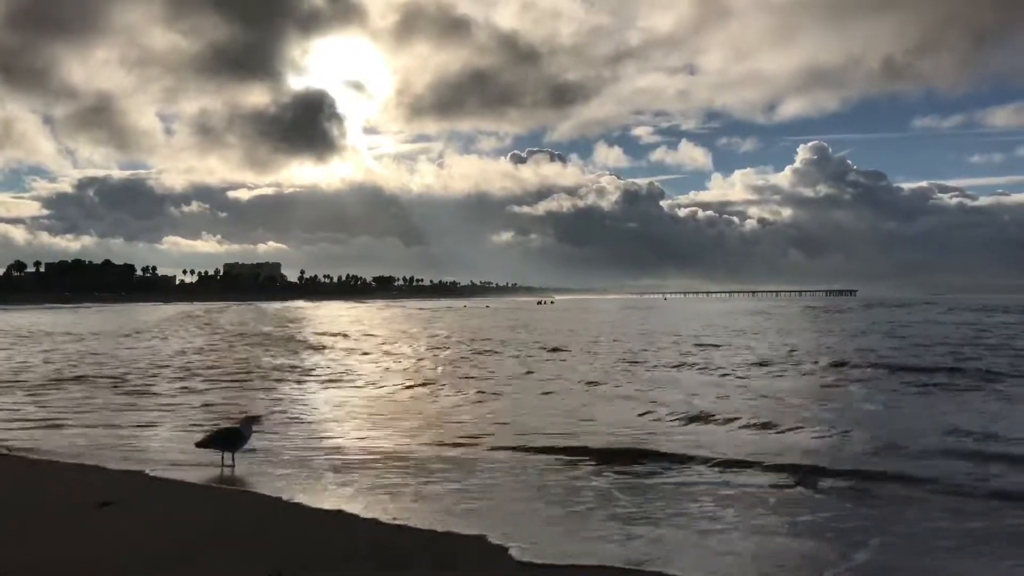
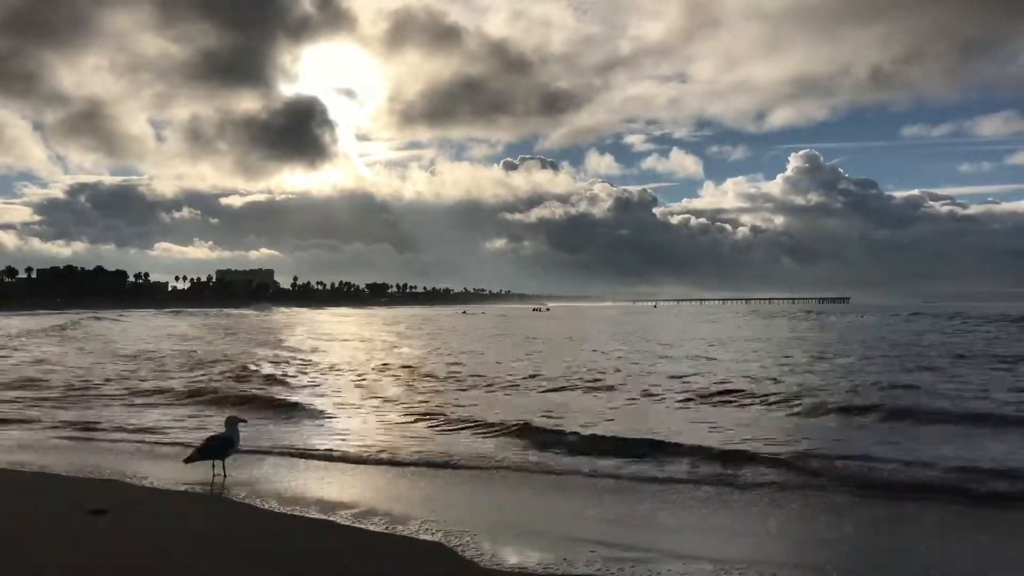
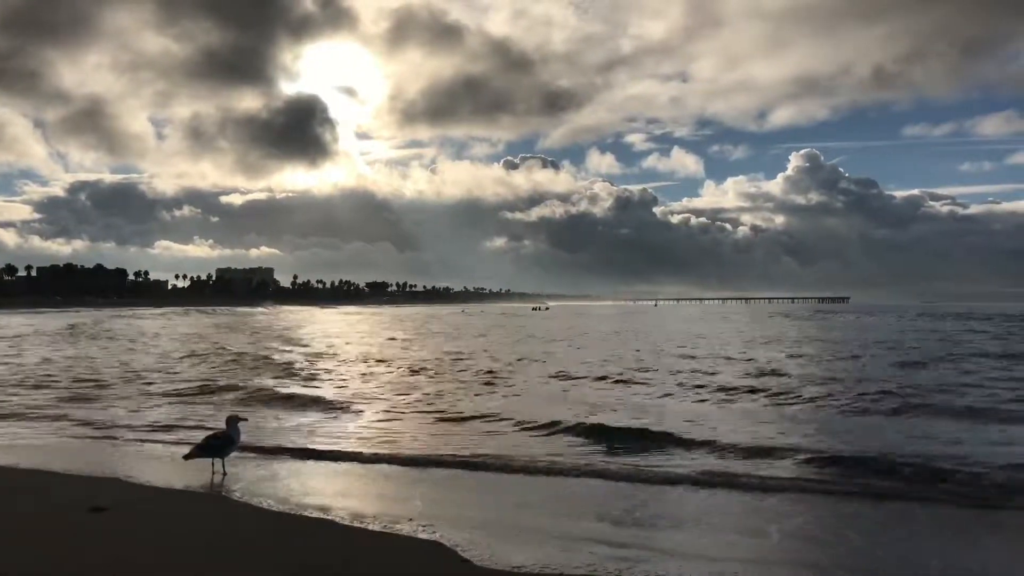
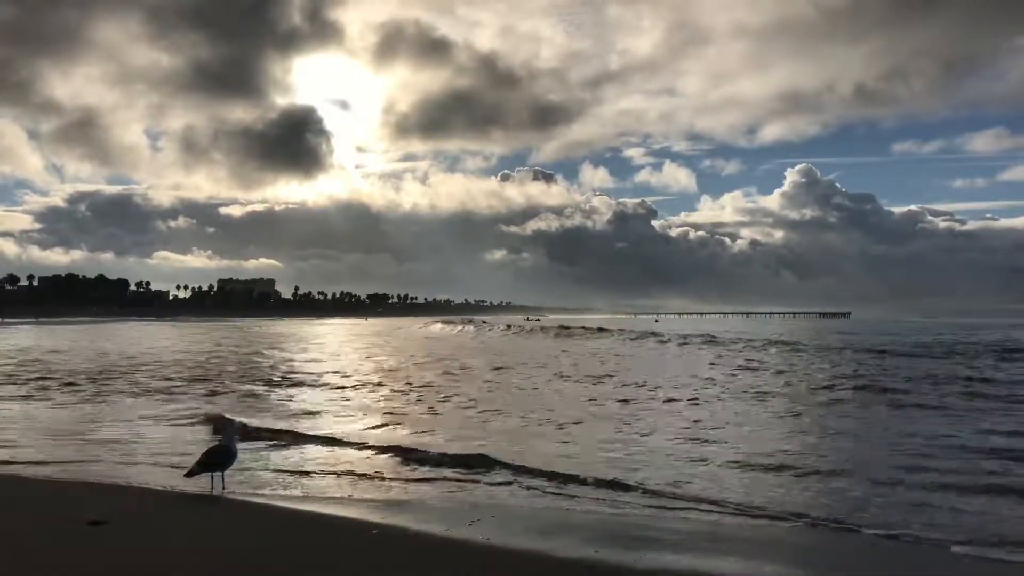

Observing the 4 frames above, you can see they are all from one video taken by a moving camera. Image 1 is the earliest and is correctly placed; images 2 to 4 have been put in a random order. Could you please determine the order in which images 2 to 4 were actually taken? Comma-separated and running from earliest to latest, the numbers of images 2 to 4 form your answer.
3, 2, 4
